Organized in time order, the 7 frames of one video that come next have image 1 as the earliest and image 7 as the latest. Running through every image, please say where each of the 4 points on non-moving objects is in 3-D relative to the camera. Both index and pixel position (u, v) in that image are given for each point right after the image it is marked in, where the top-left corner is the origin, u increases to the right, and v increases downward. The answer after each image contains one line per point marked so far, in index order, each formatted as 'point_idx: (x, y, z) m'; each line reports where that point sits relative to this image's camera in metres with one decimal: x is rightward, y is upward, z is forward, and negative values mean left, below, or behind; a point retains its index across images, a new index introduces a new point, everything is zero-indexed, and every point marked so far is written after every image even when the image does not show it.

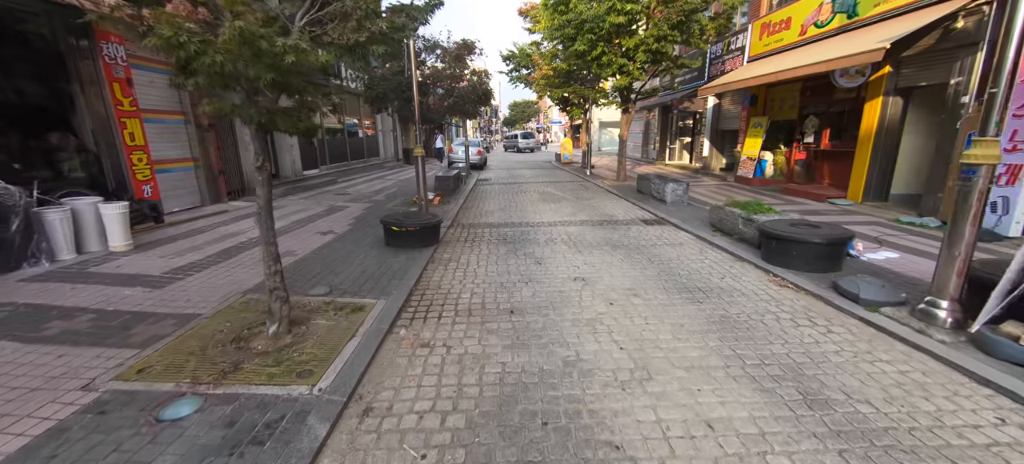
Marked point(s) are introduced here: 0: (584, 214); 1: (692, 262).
0: (+1.6, +0.4, +9.2) m
1: (+2.6, -0.4, +5.7) m
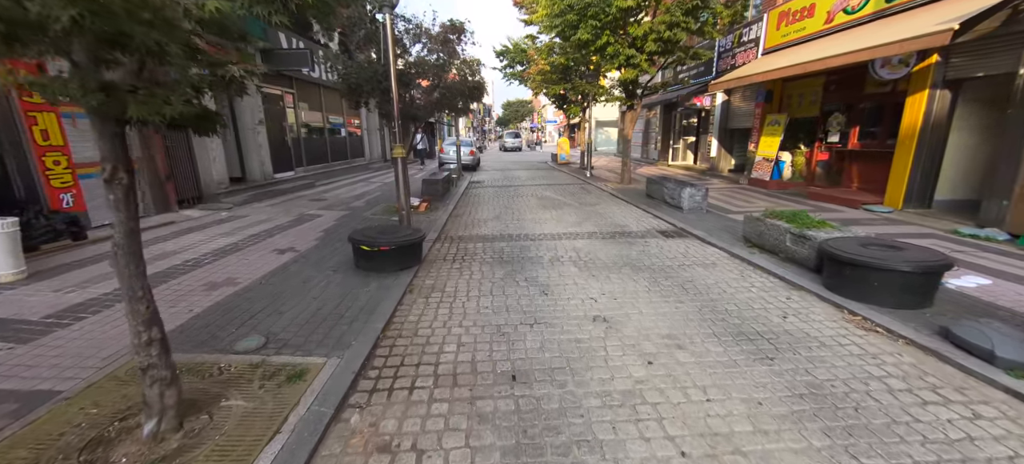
0: (+1.6, +0.2, +8.0) m
1: (+2.6, -0.7, +4.6) m
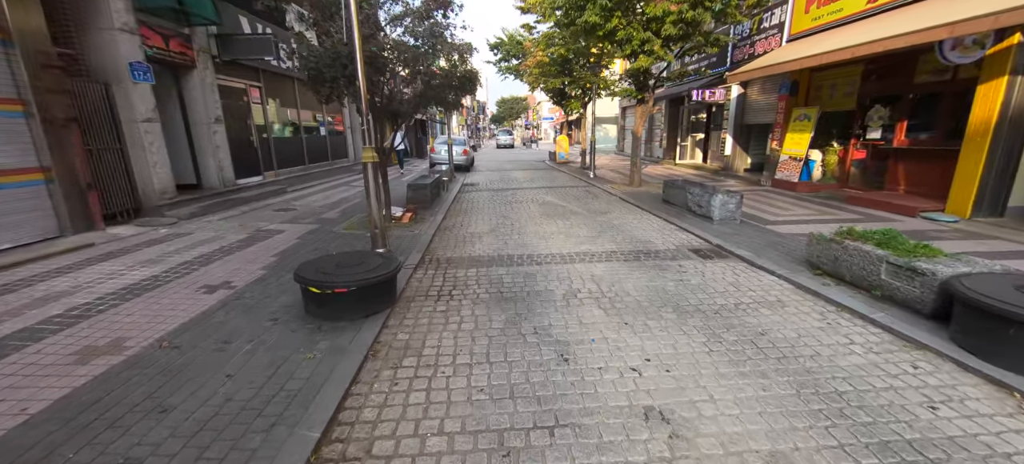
0: (+1.6, -0.1, +6.7) m
1: (+2.6, -1.0, +3.2) m
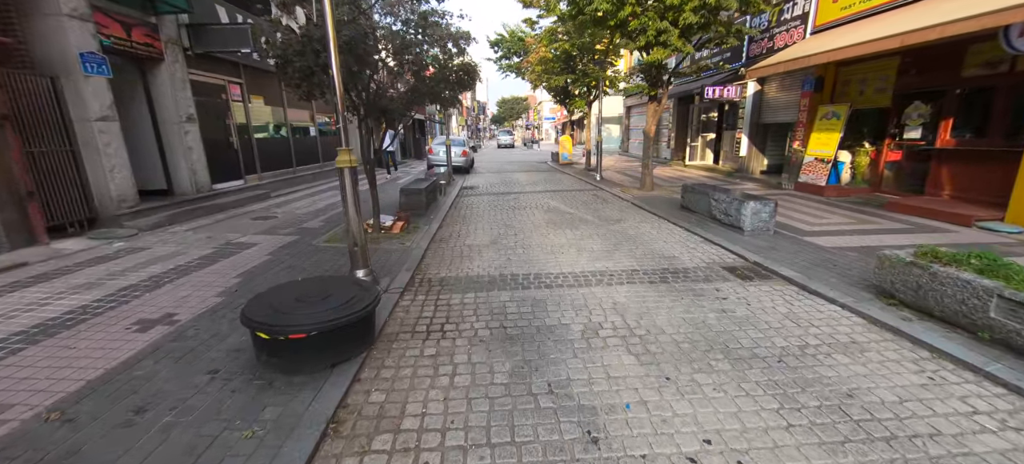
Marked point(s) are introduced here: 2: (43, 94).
0: (+1.6, -0.3, +5.8) m
1: (+2.7, -1.2, +2.4) m
2: (-6.9, +2.0, +5.9) m
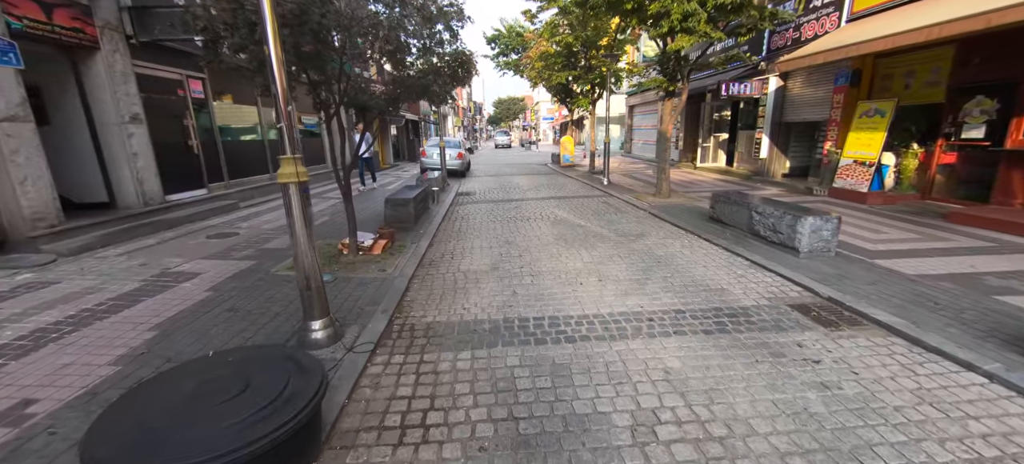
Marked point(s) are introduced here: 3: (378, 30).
0: (+1.7, -0.6, +4.6) m
1: (+2.8, -1.5, +1.2) m
2: (-6.8, +1.7, +4.6) m
3: (-1.8, +2.6, +5.2) m
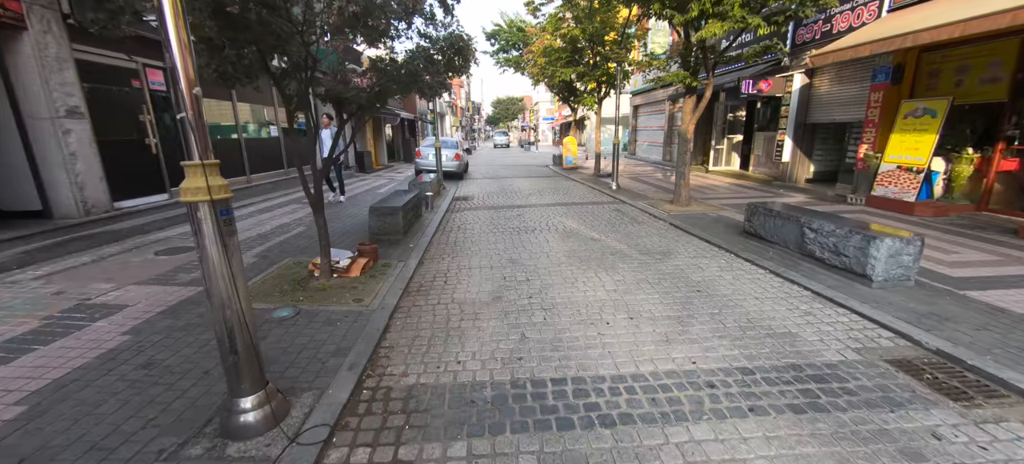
0: (+1.8, -0.9, +3.6) m
1: (+2.9, -1.7, +0.2) m
2: (-6.8, +1.5, +3.5) m
3: (-1.7, +2.4, +4.1) m
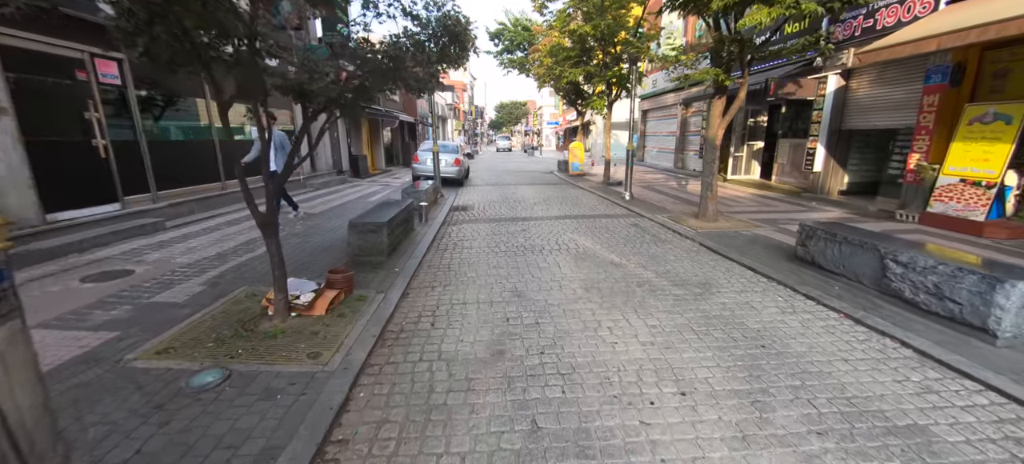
0: (+1.8, -1.2, +2.5) m
1: (+2.9, -2.0, -0.9) m
2: (-6.7, +1.3, +2.5) m
3: (-1.6, +2.1, +3.1) m
